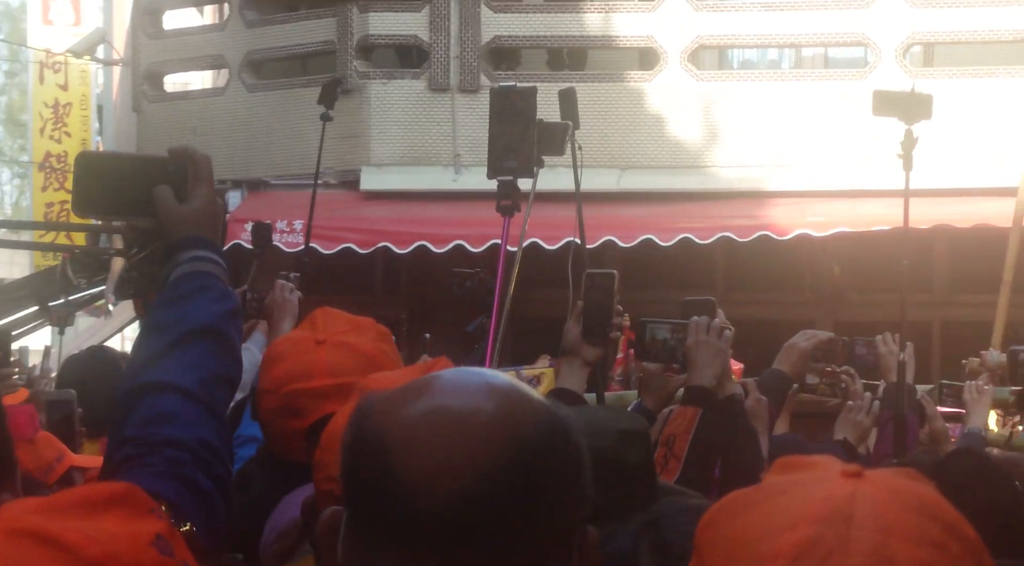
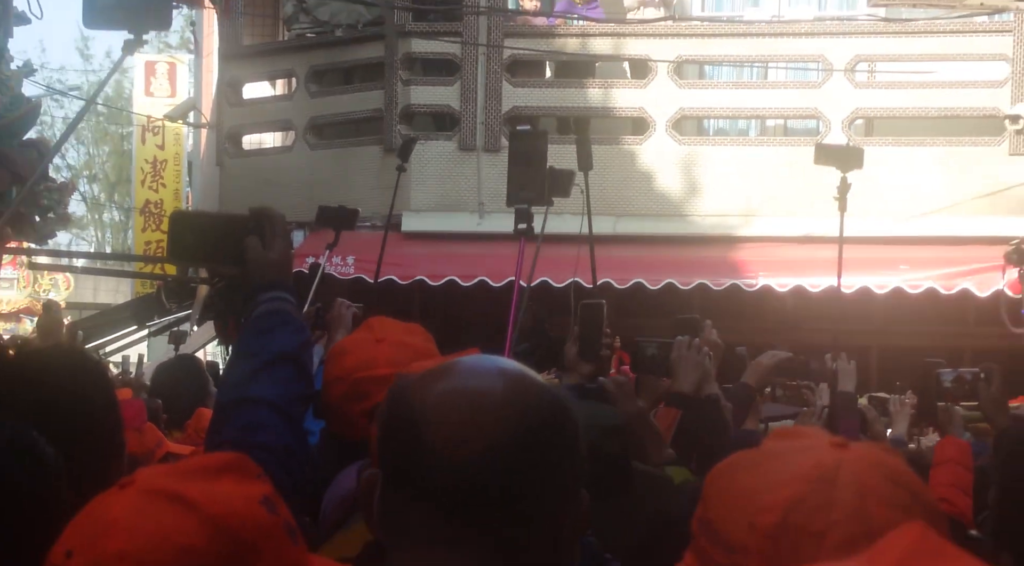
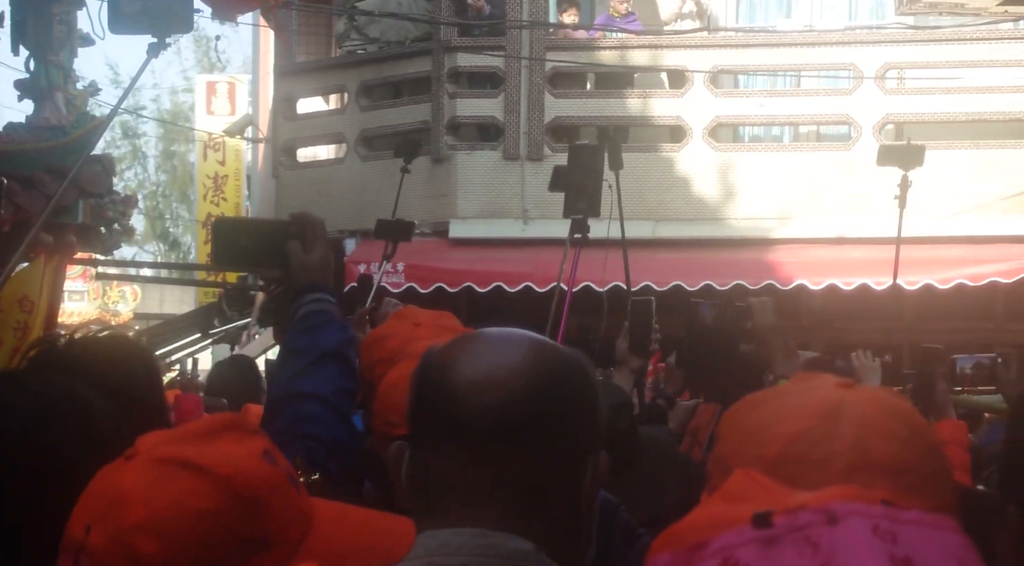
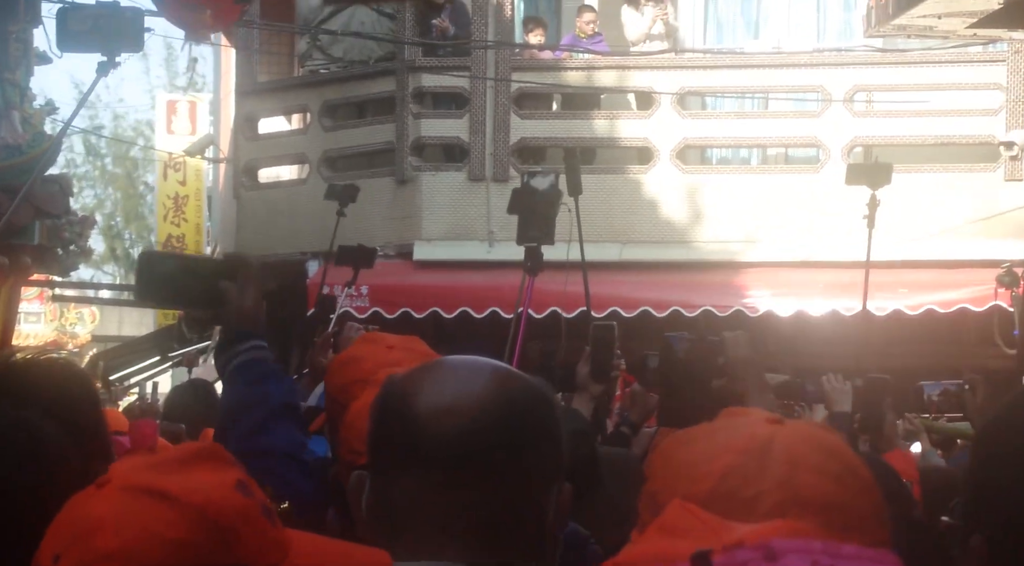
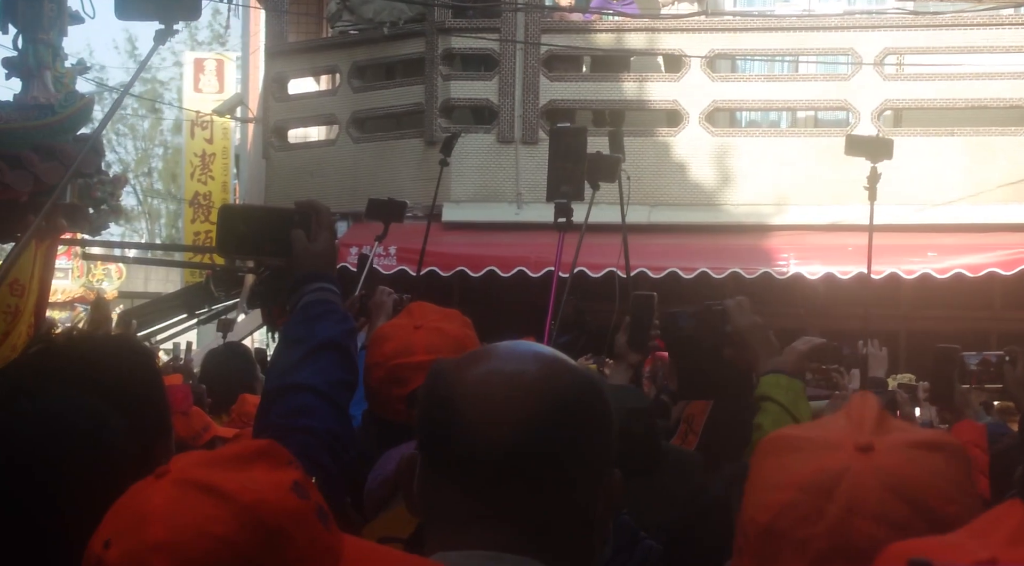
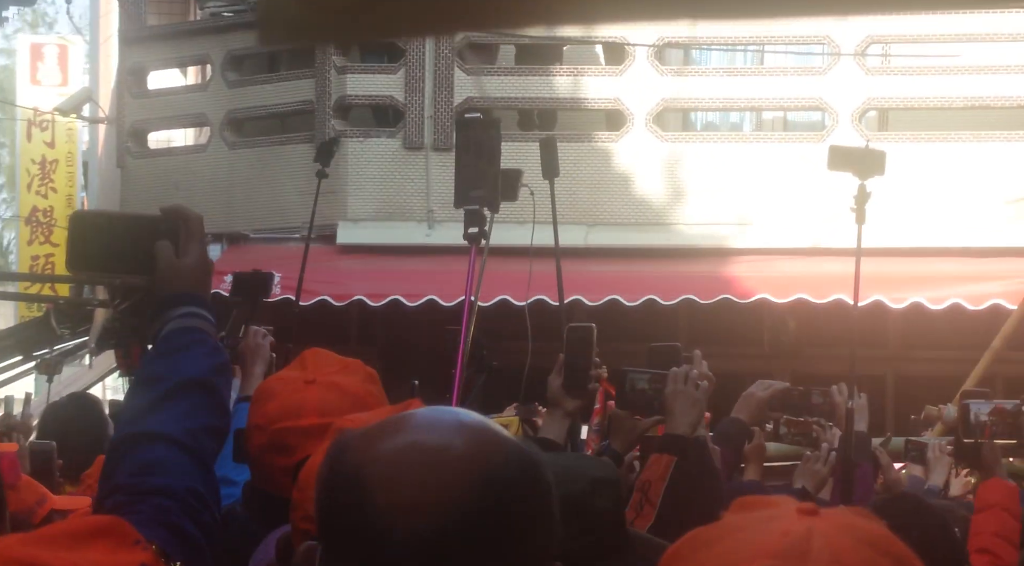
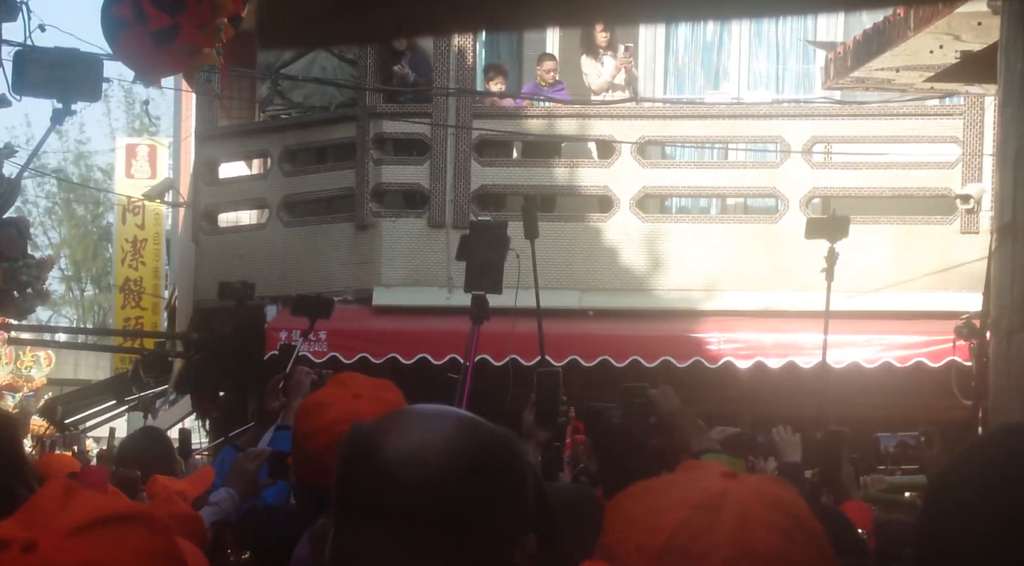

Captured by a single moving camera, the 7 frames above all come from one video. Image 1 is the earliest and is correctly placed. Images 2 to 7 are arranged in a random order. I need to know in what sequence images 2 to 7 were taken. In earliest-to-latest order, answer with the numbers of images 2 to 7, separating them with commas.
6, 2, 5, 3, 4, 7
